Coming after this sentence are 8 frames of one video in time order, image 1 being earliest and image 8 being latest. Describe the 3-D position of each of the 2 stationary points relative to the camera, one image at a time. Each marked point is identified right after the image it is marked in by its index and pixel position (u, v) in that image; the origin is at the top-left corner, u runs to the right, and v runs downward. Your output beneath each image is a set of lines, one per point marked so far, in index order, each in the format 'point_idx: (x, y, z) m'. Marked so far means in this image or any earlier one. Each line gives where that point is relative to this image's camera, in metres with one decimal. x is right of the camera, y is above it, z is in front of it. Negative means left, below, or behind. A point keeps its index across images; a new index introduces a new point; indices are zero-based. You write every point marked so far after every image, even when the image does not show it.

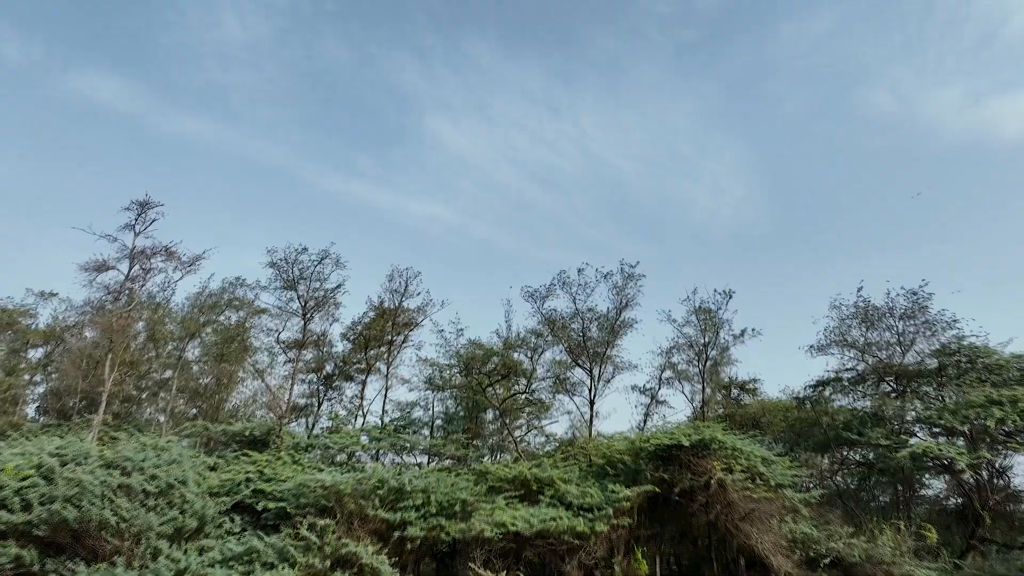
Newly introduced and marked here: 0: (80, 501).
0: (-6.1, -3.0, +10.0) m
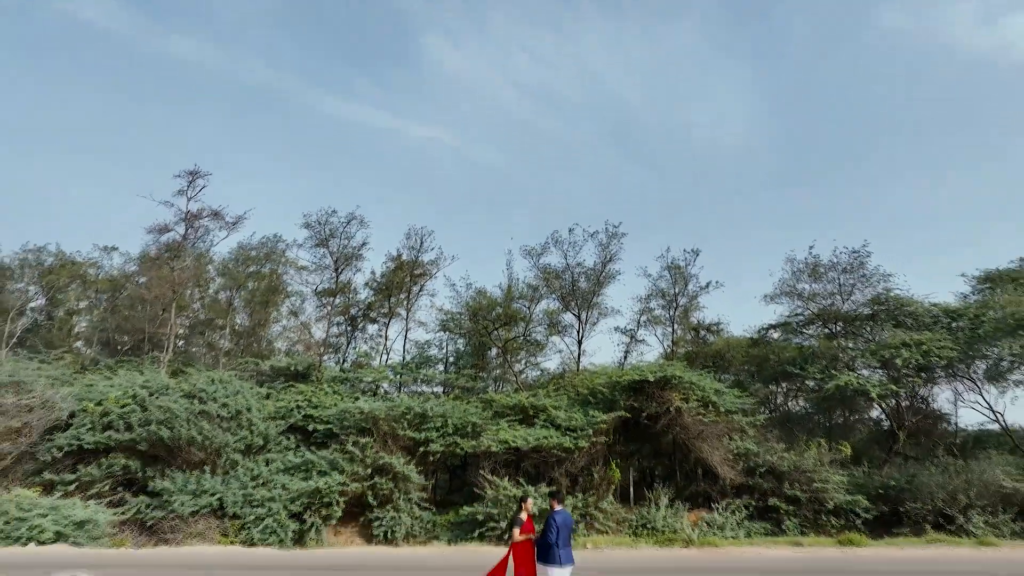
0: (-6.1, -2.4, +12.7) m
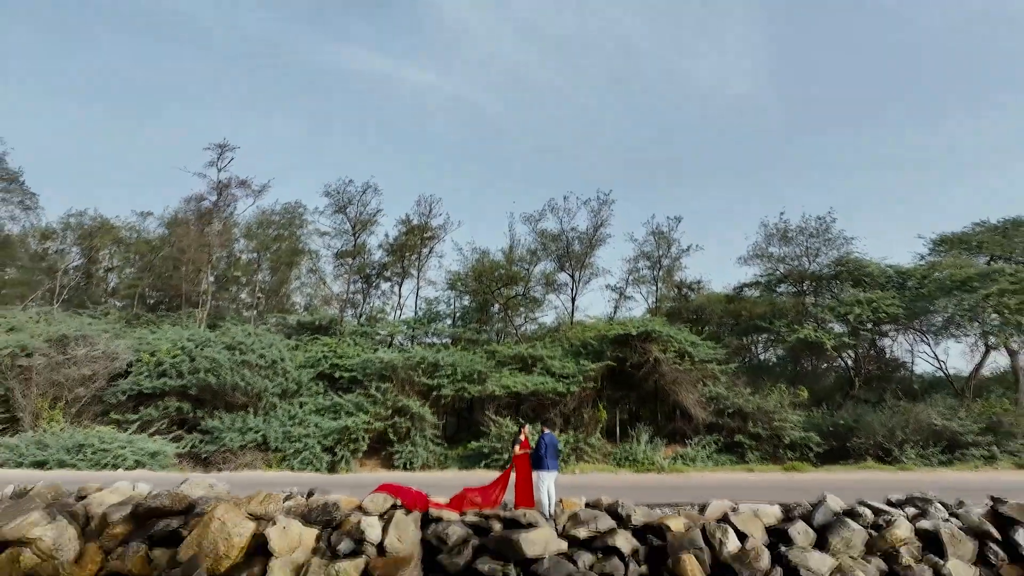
0: (-6.1, -1.7, +14.7) m
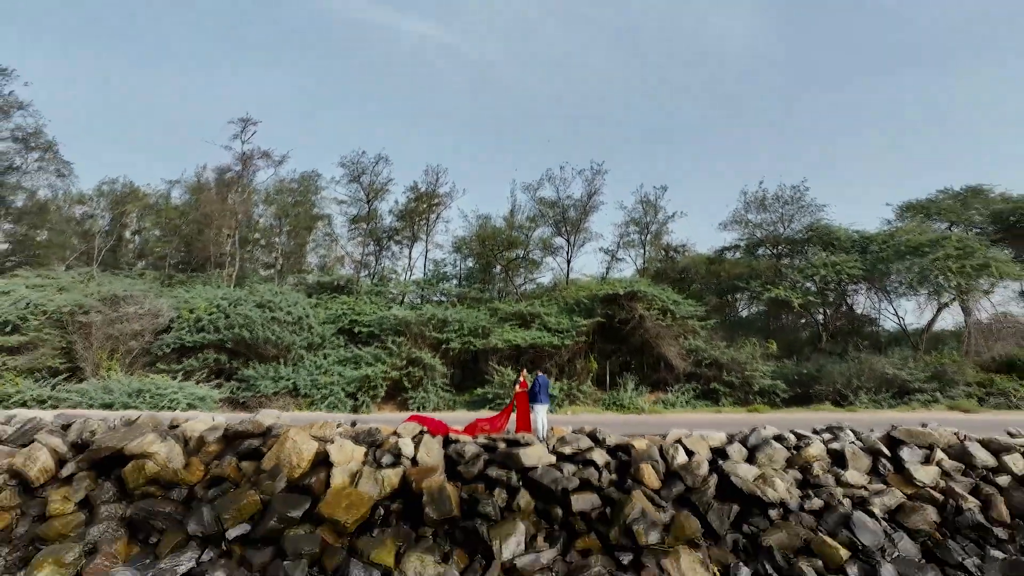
0: (-6.1, -0.9, +16.5) m
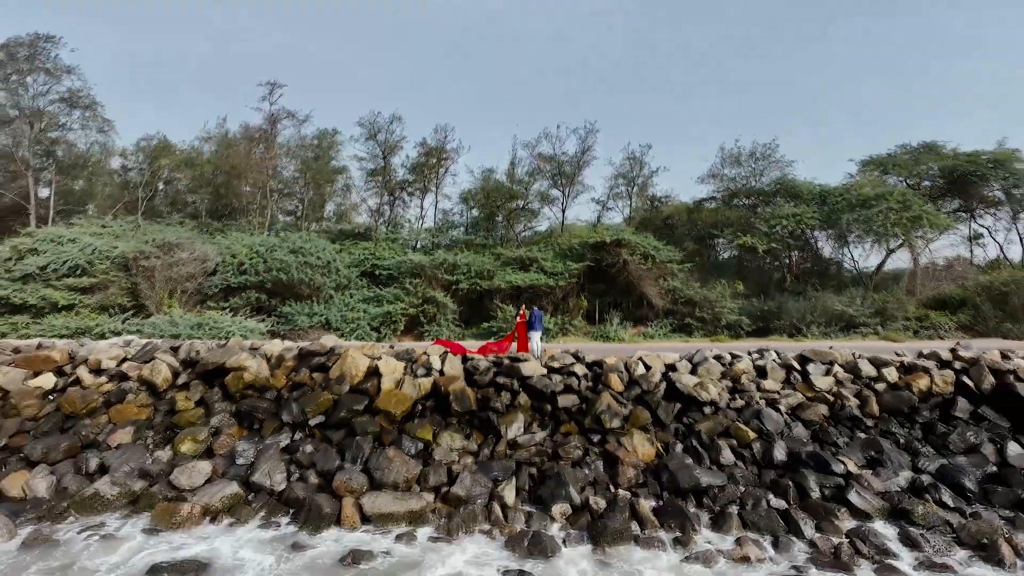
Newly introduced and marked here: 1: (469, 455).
0: (-6.1, +0.5, +19.0) m
1: (-0.5, -2.1, +9.0) m
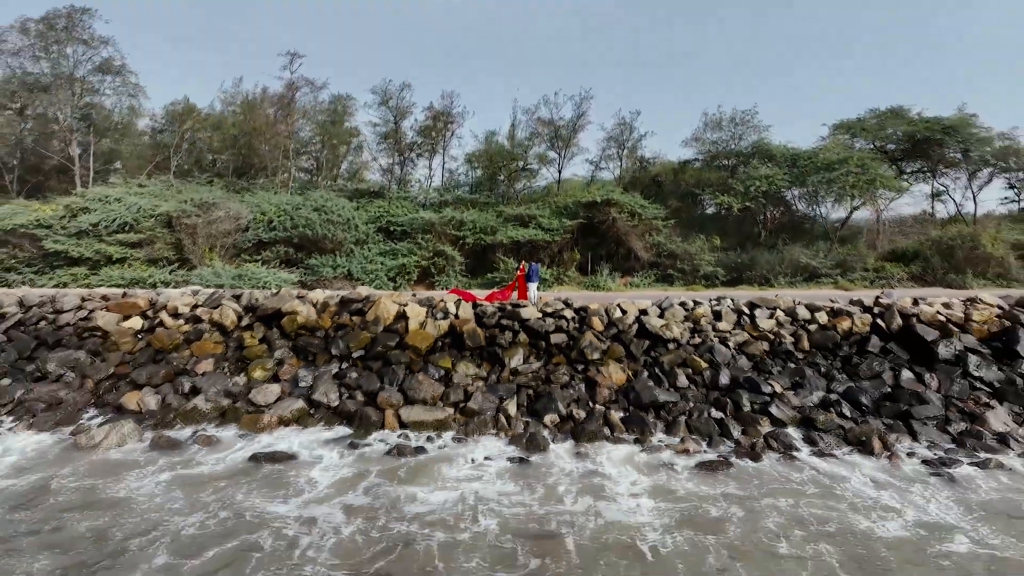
0: (-6.0, +1.8, +21.3) m
1: (-0.5, -1.5, +11.5) m
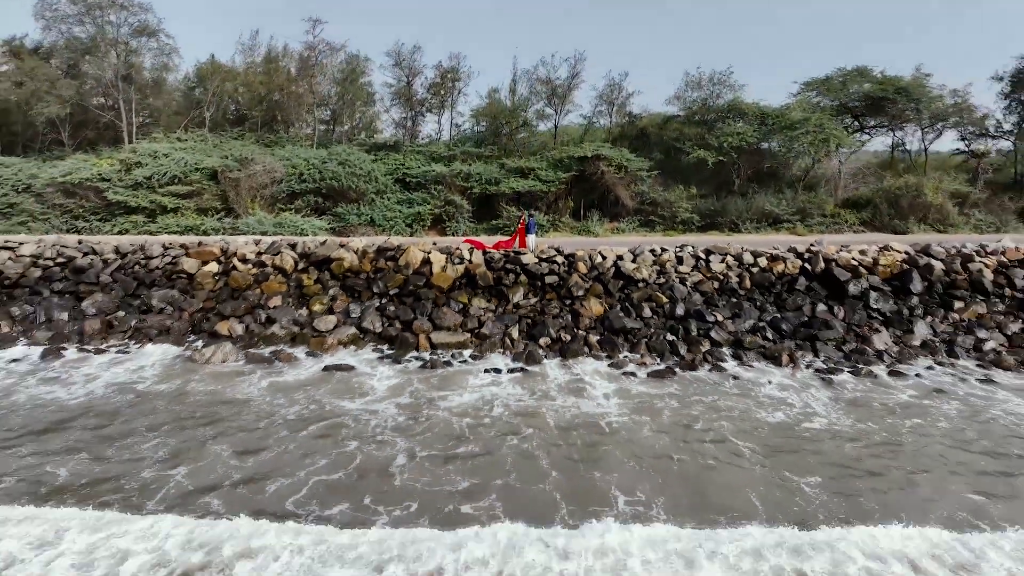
0: (-6.0, +3.7, +24.2) m
1: (-0.5, -0.5, +14.8) m
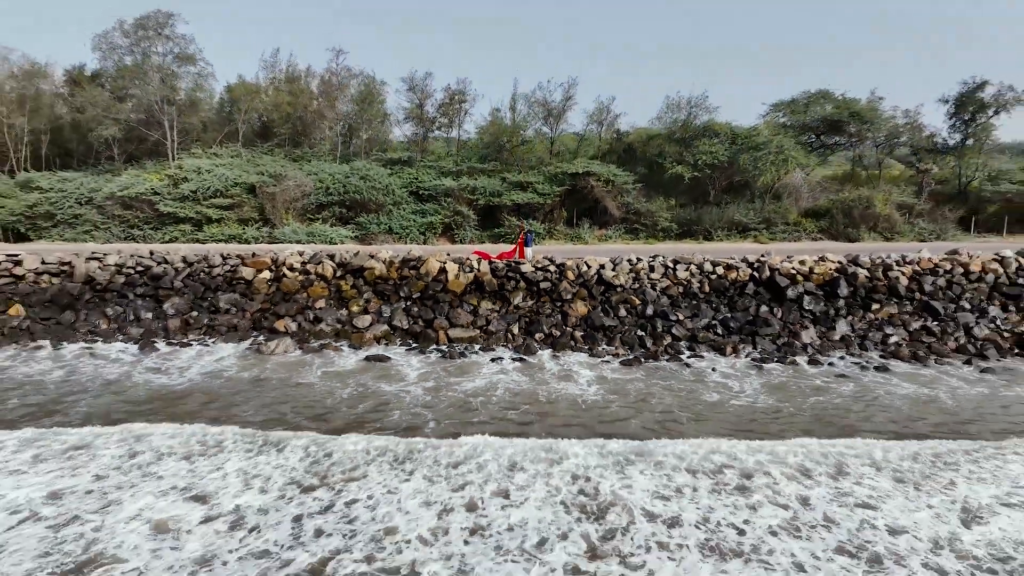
0: (-6.0, +3.8, +27.5) m
1: (-0.4, -0.6, +18.2) m
